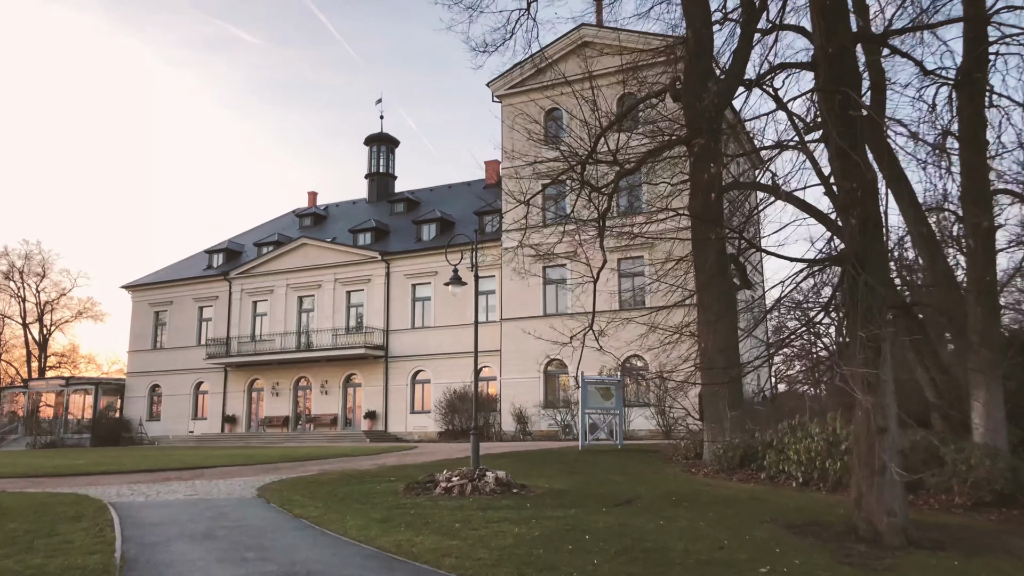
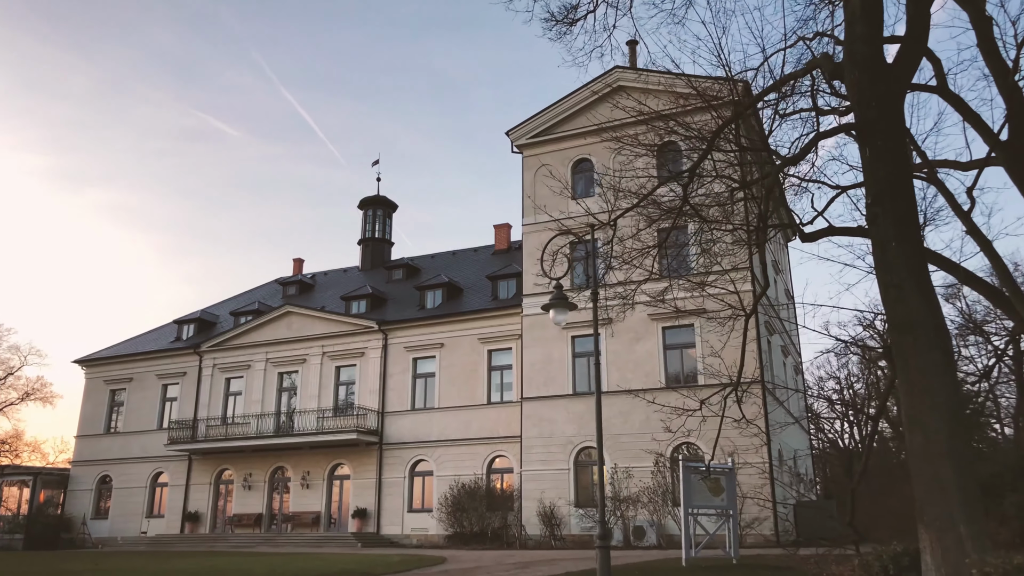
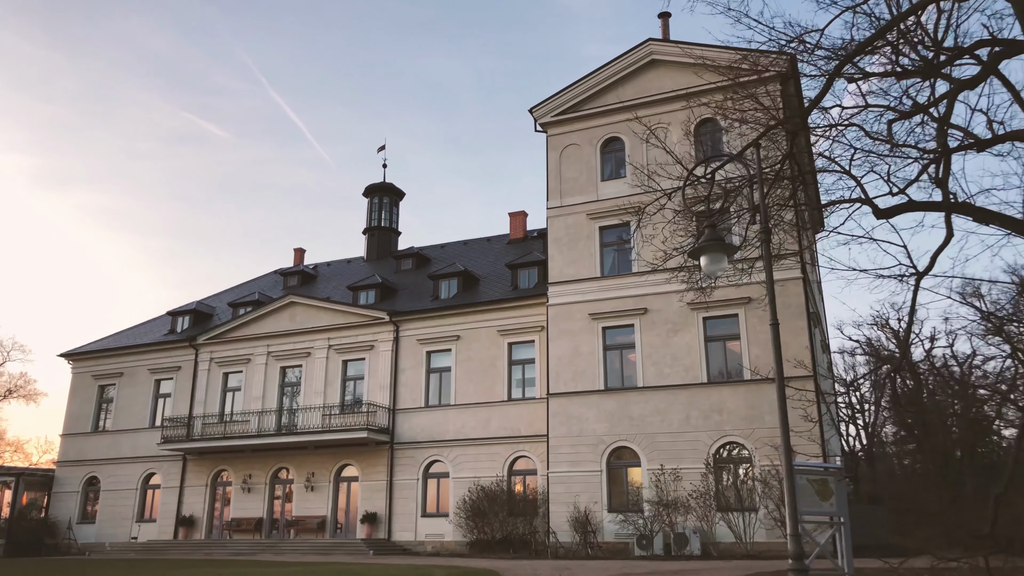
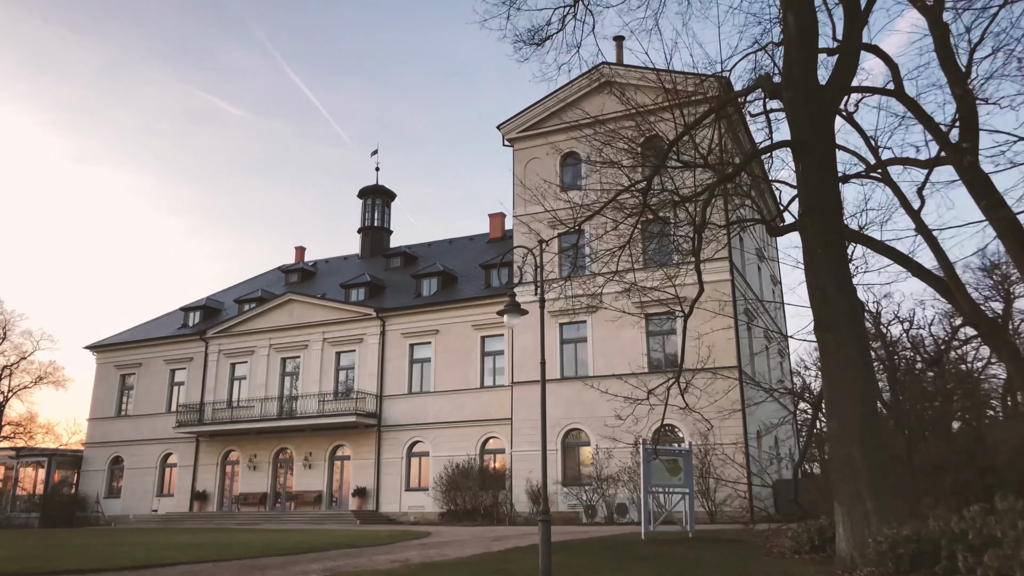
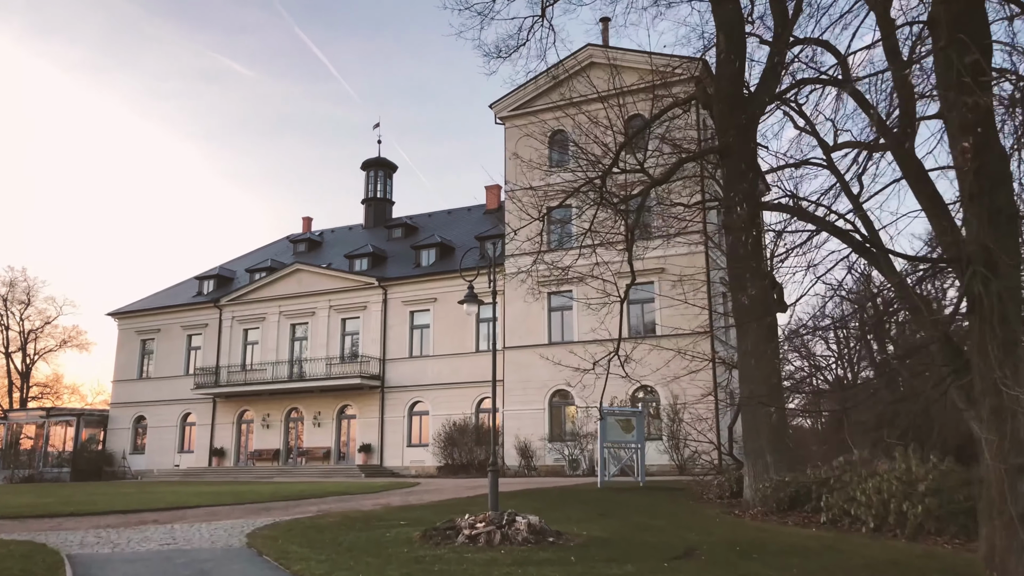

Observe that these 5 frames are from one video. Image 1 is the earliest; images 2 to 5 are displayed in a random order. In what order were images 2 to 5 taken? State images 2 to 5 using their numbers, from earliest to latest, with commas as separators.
5, 4, 2, 3
